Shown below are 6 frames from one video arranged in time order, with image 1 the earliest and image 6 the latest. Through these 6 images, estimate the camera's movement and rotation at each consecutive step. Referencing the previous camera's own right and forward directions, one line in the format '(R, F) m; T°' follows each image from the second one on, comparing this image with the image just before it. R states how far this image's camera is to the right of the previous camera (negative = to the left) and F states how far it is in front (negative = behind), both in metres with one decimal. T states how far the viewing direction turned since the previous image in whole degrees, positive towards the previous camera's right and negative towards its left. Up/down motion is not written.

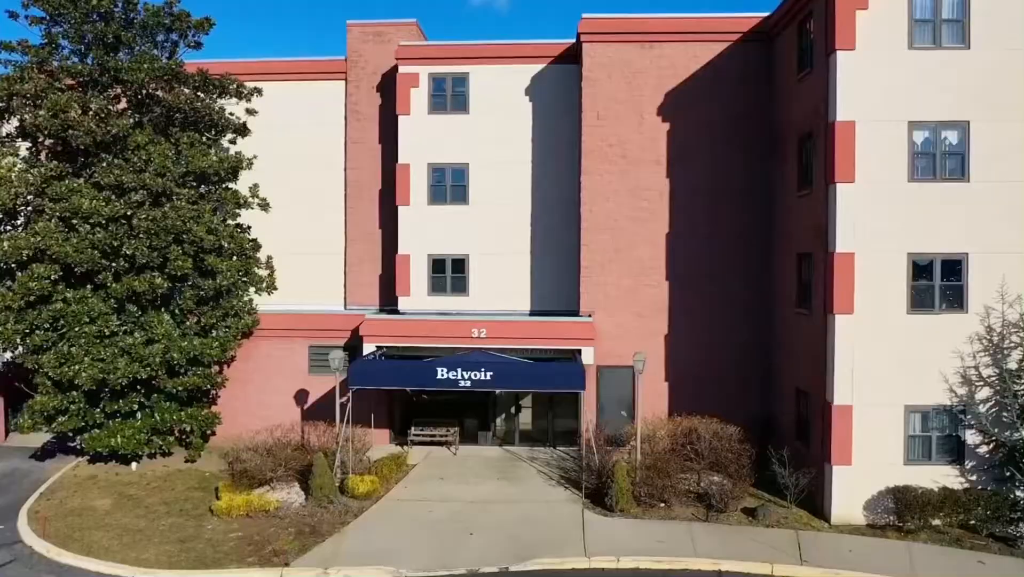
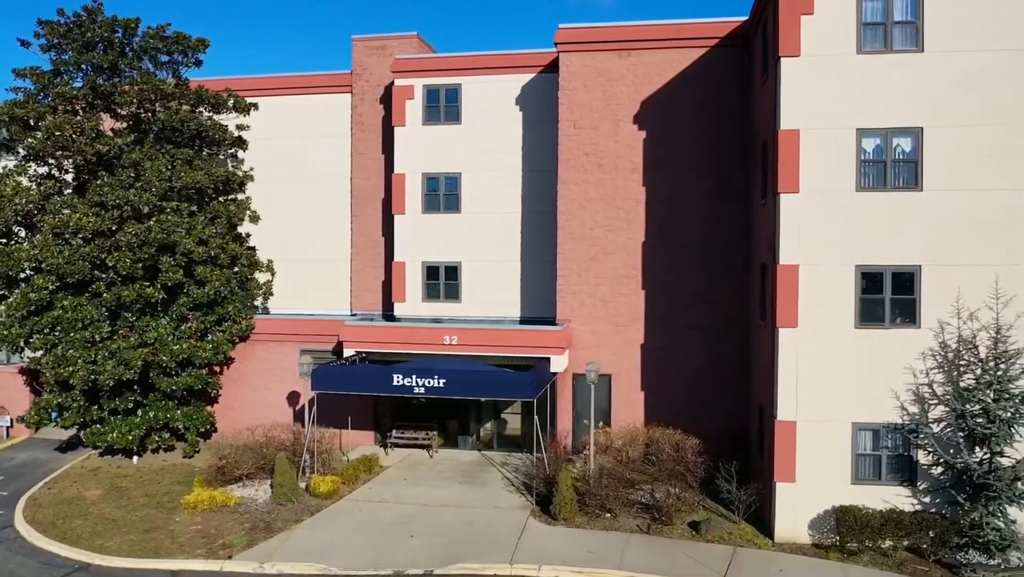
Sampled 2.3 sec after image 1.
(+3.2, -0.1) m; -7°
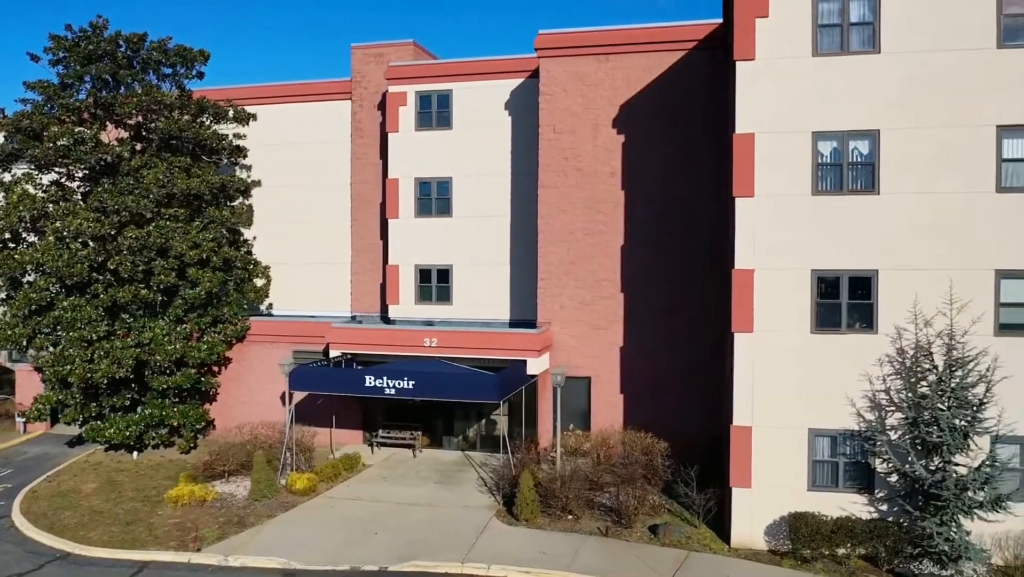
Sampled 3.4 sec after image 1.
(+1.9, -0.2) m; -4°
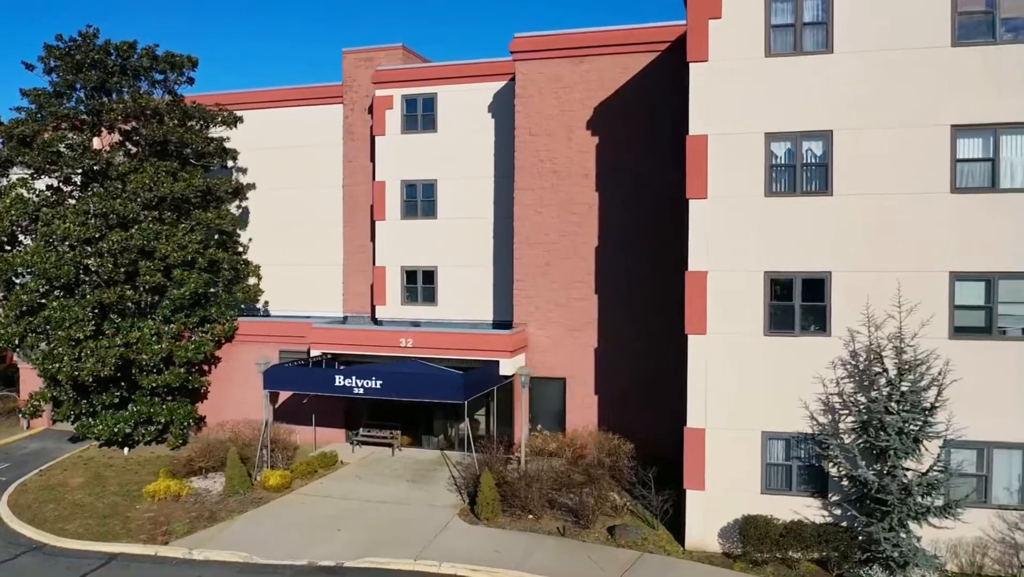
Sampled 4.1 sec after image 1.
(+1.6, -0.1) m; -3°
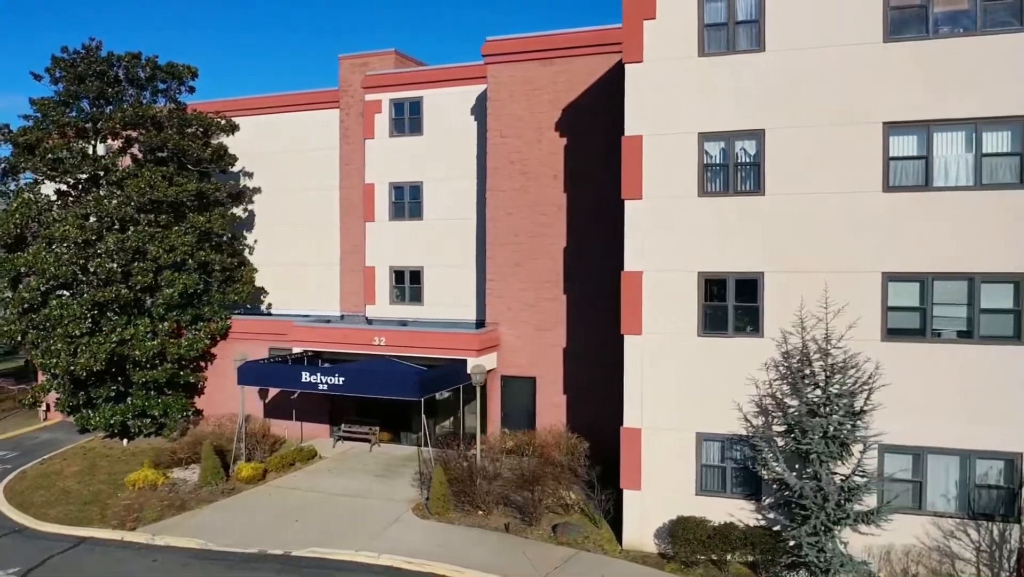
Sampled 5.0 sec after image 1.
(+2.4, -0.2) m; -5°
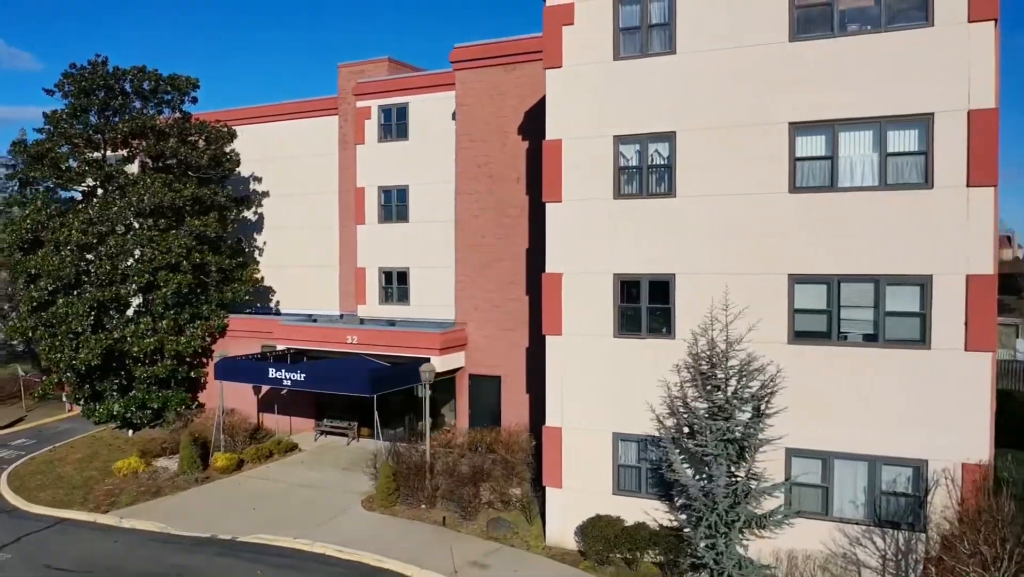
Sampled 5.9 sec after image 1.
(+3.0, -0.3) m; -6°
